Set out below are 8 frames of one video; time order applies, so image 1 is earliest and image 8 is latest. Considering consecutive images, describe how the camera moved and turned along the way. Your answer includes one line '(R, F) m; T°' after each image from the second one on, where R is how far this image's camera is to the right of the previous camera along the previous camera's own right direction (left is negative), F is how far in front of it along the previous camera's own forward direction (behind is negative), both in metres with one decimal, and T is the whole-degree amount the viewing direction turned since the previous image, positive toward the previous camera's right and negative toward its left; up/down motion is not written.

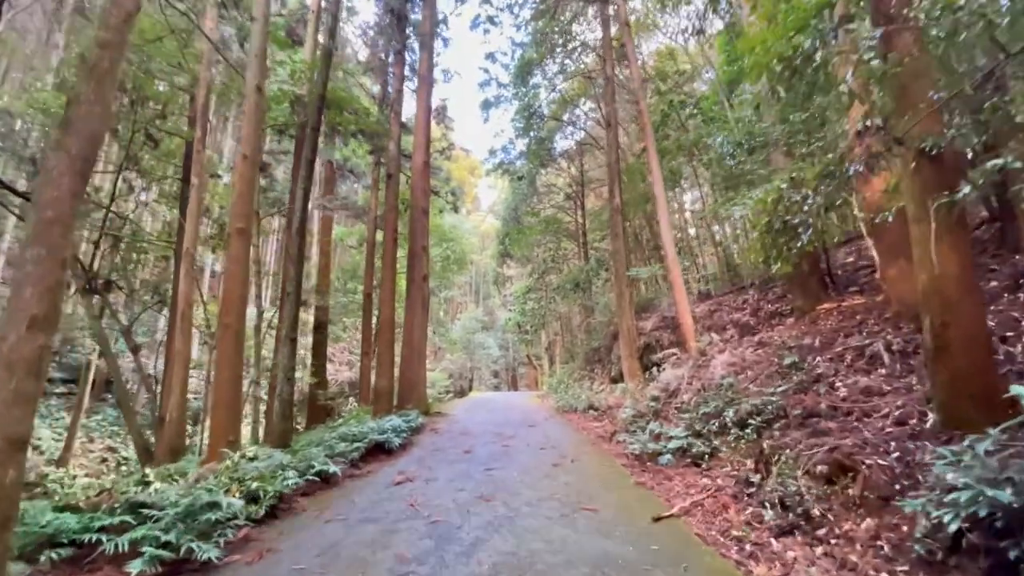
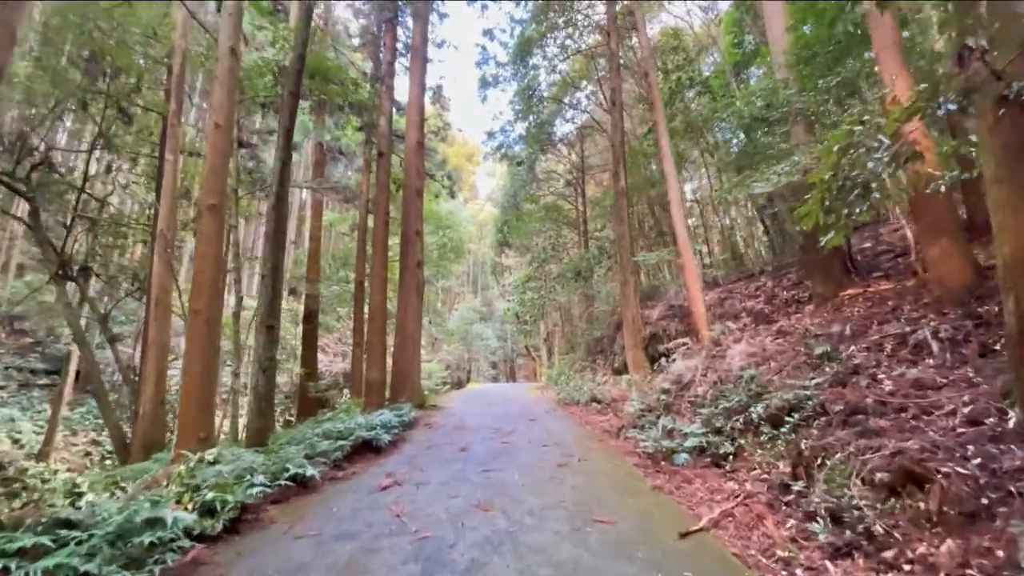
(0.0, +0.7) m; 0°
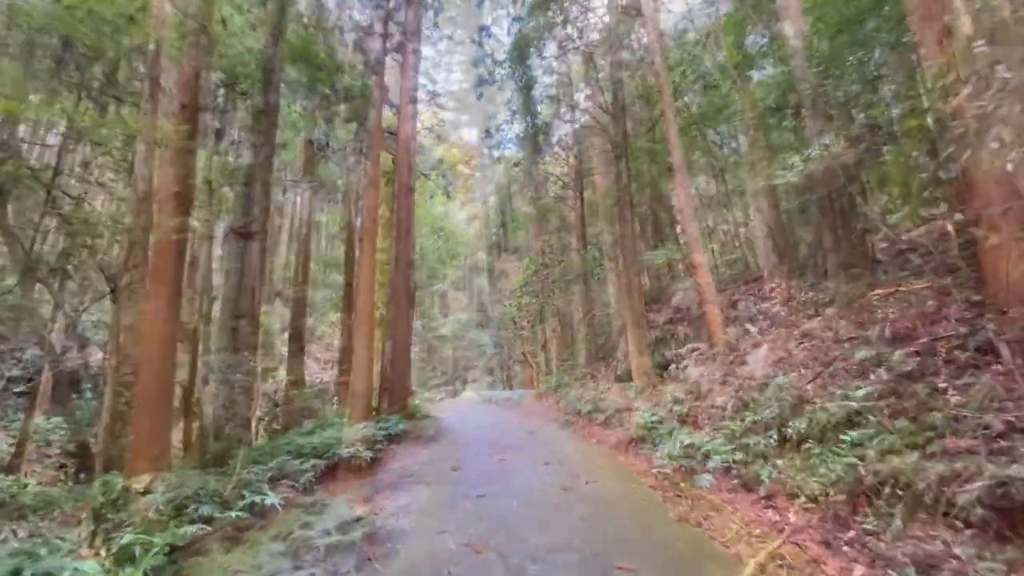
(0.0, +0.7) m; 0°
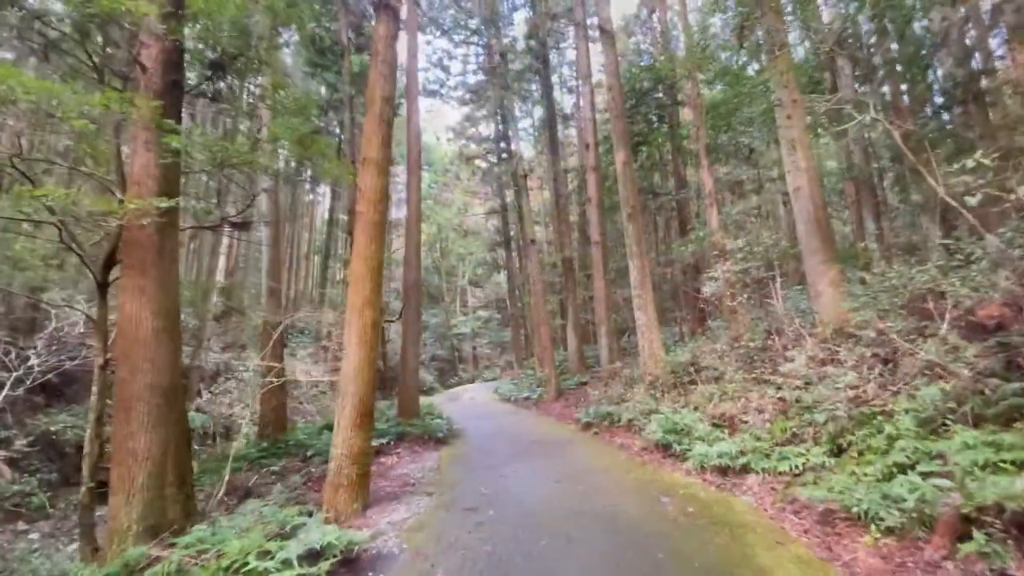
(+0.1, +0.7) m; -2°
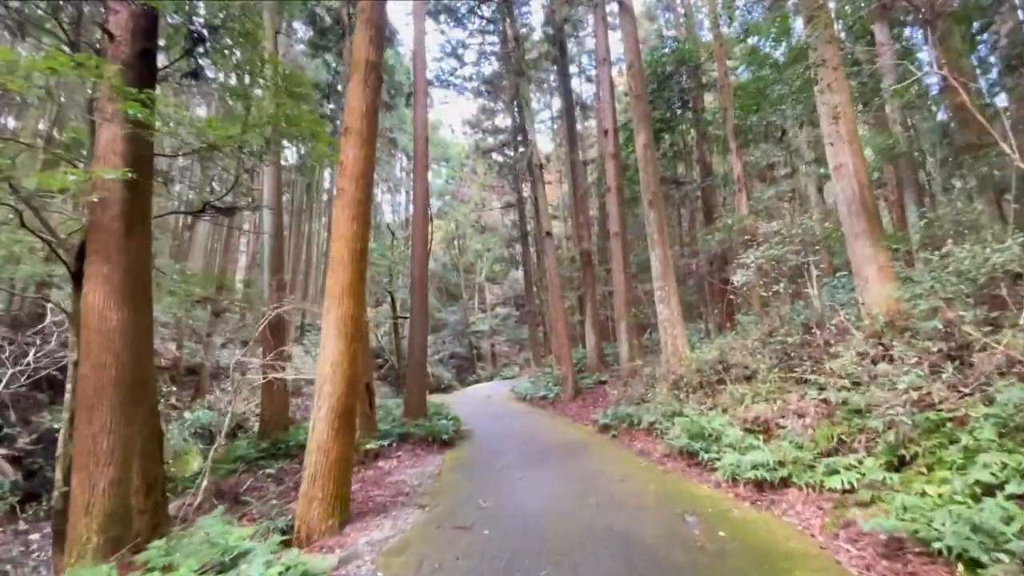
(+0.2, +0.7) m; -3°
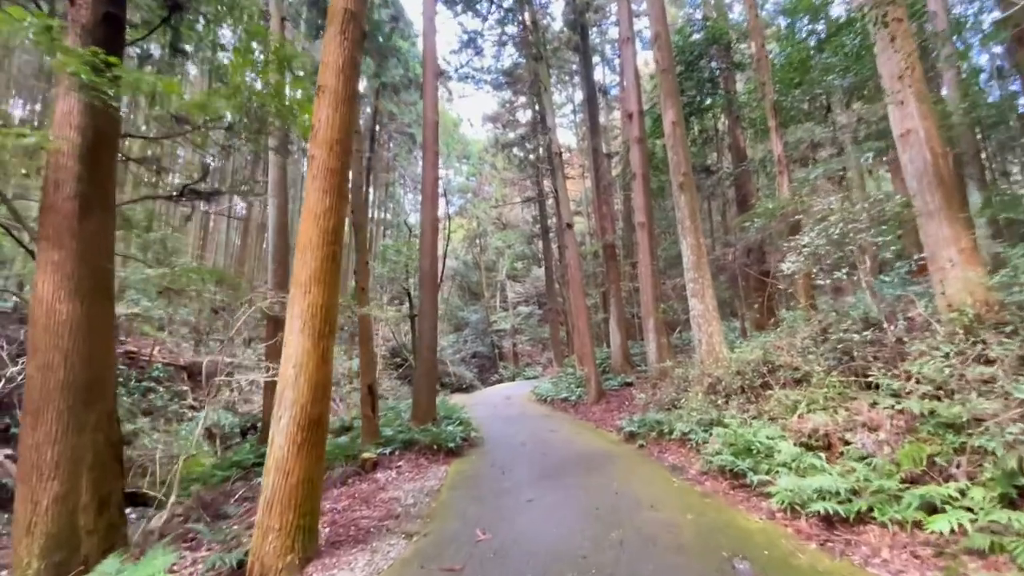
(+0.2, +0.9) m; -3°
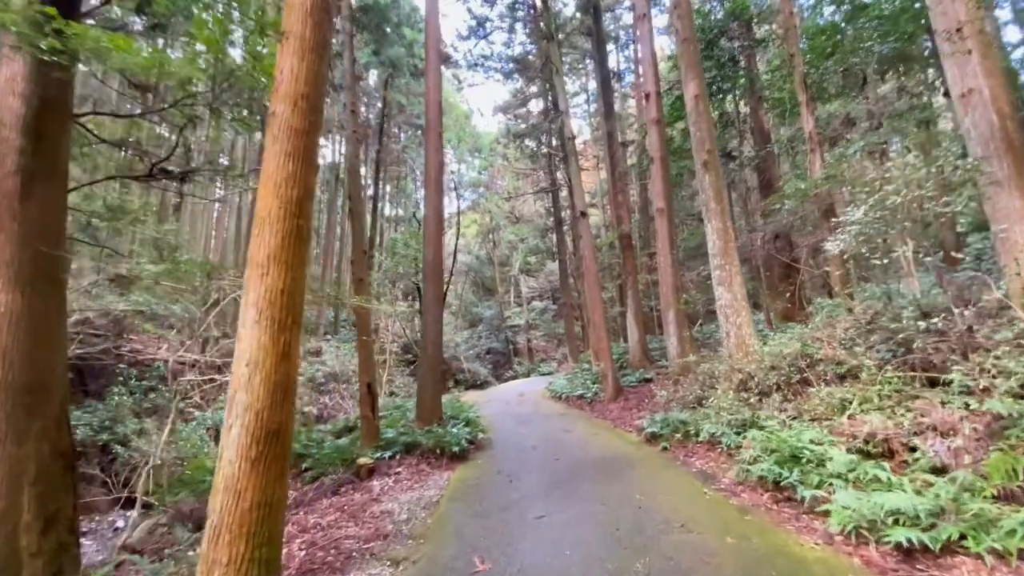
(+0.1, +0.7) m; -2°
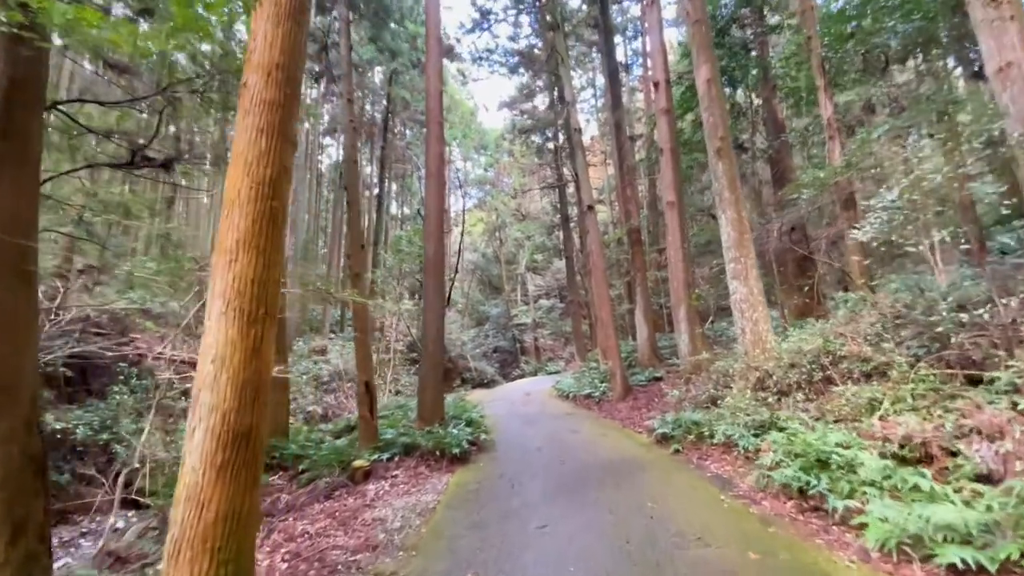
(+0.1, +0.3) m; -1°
